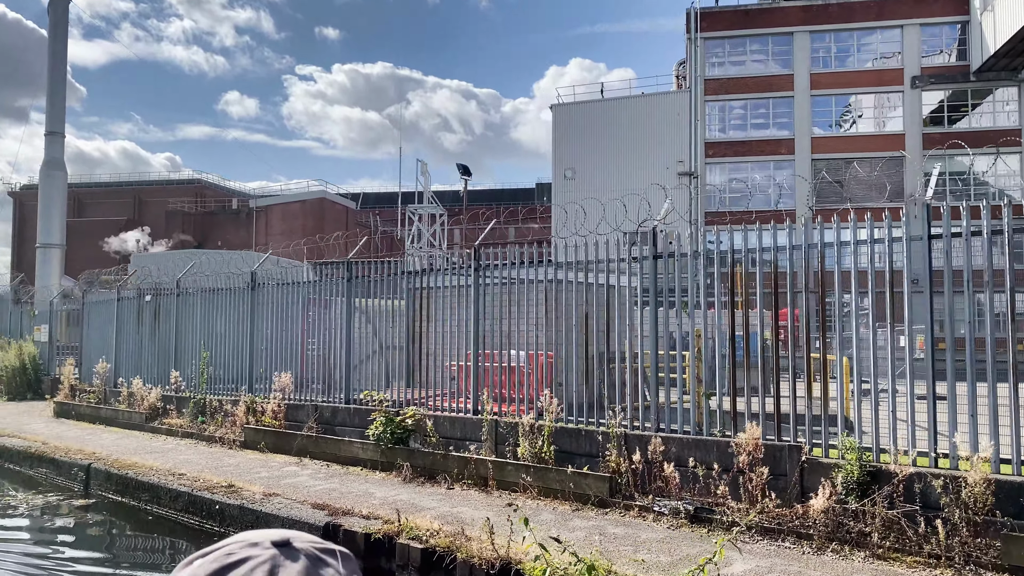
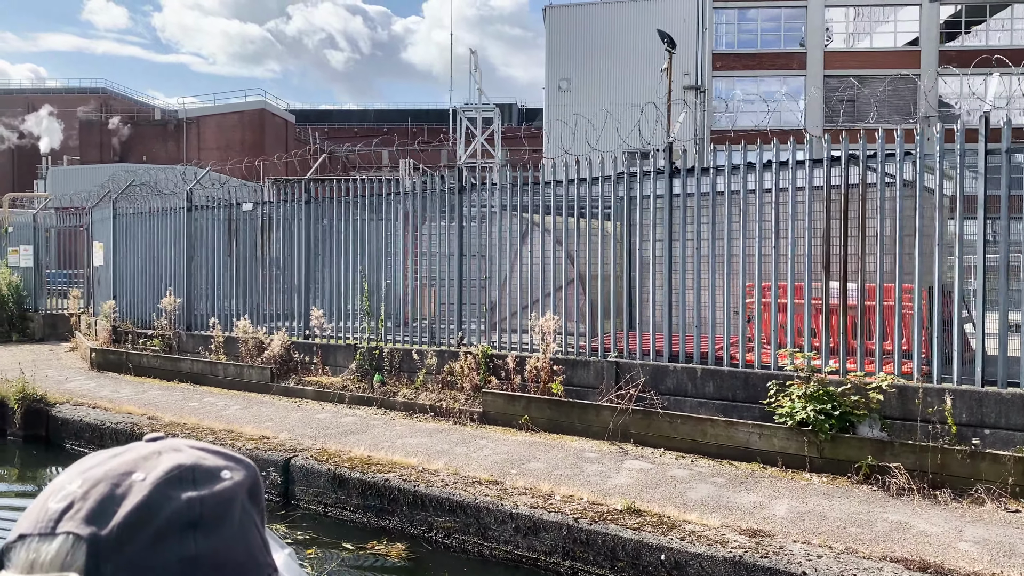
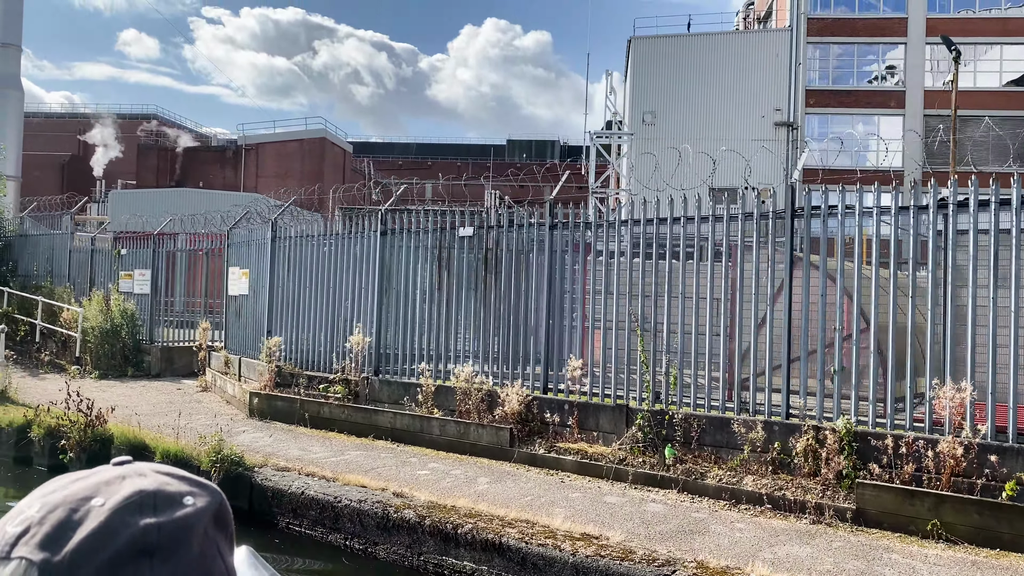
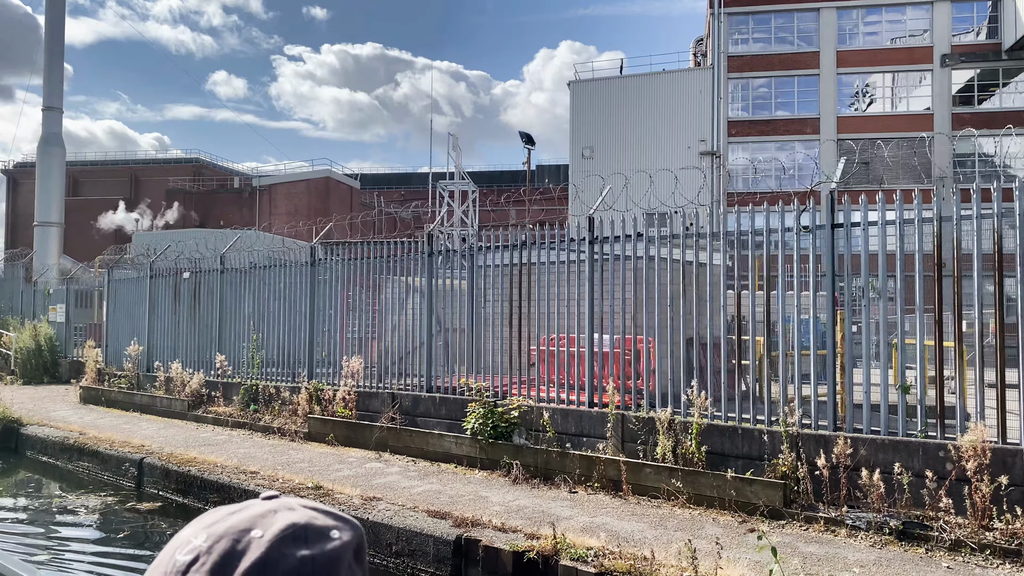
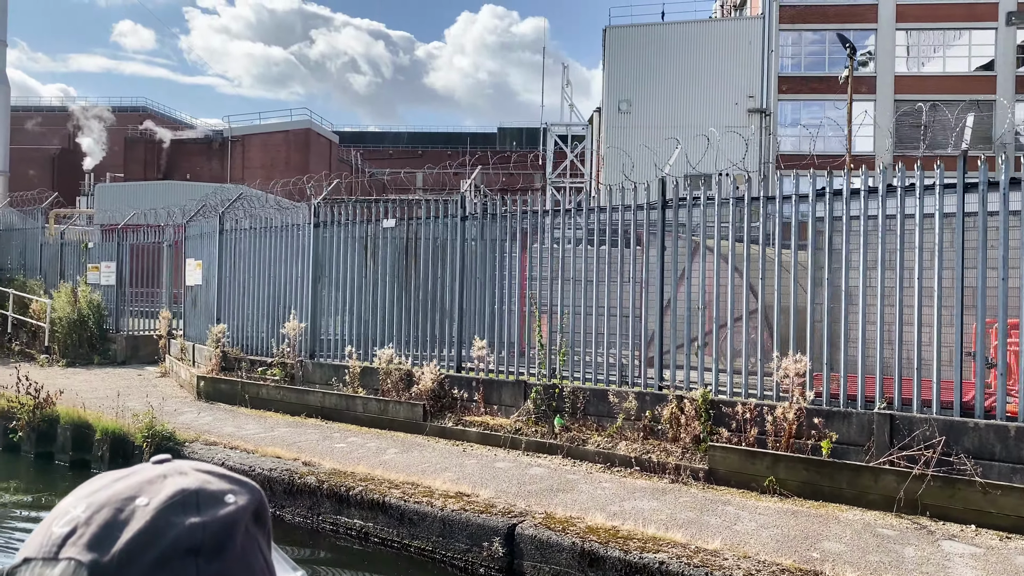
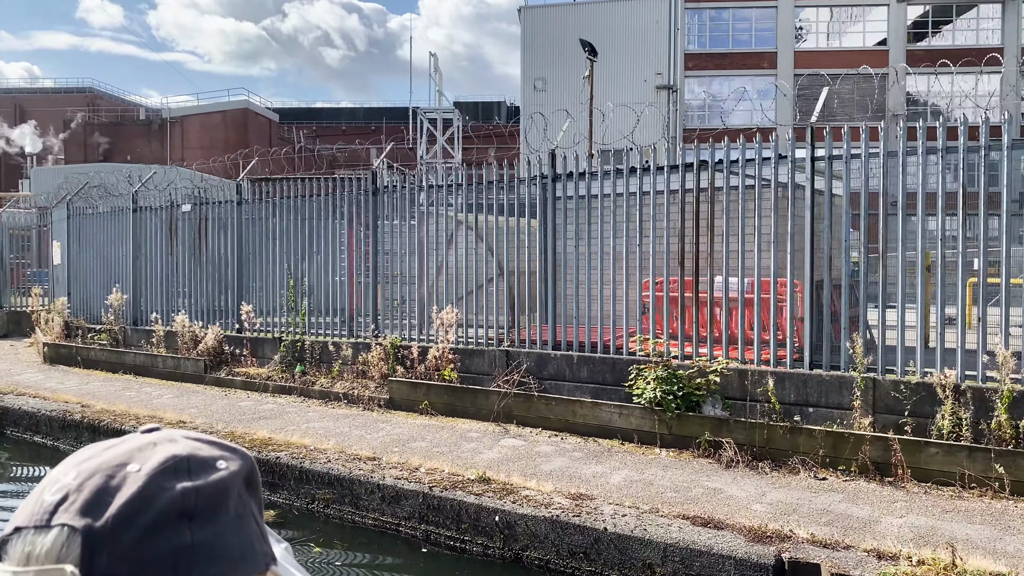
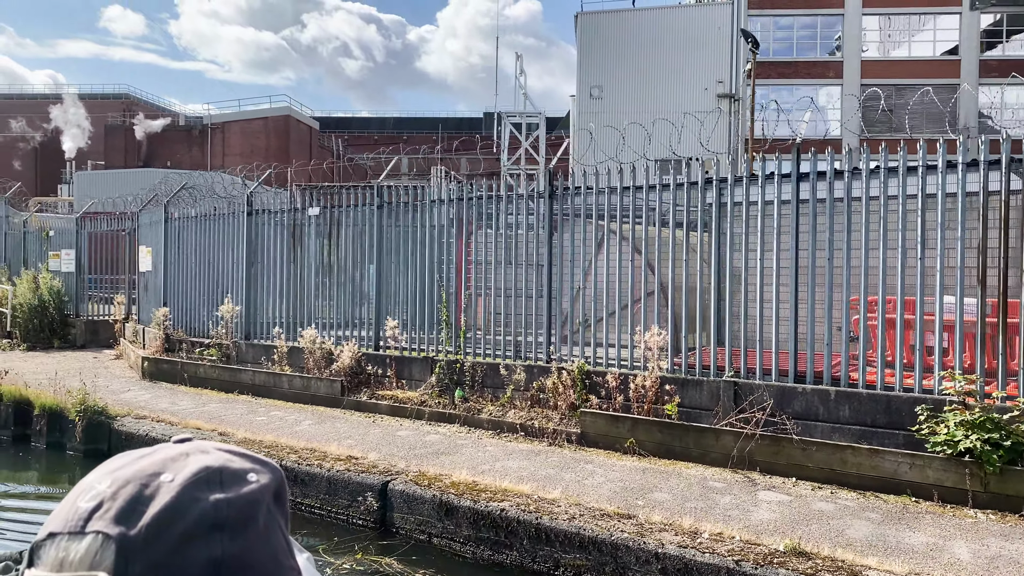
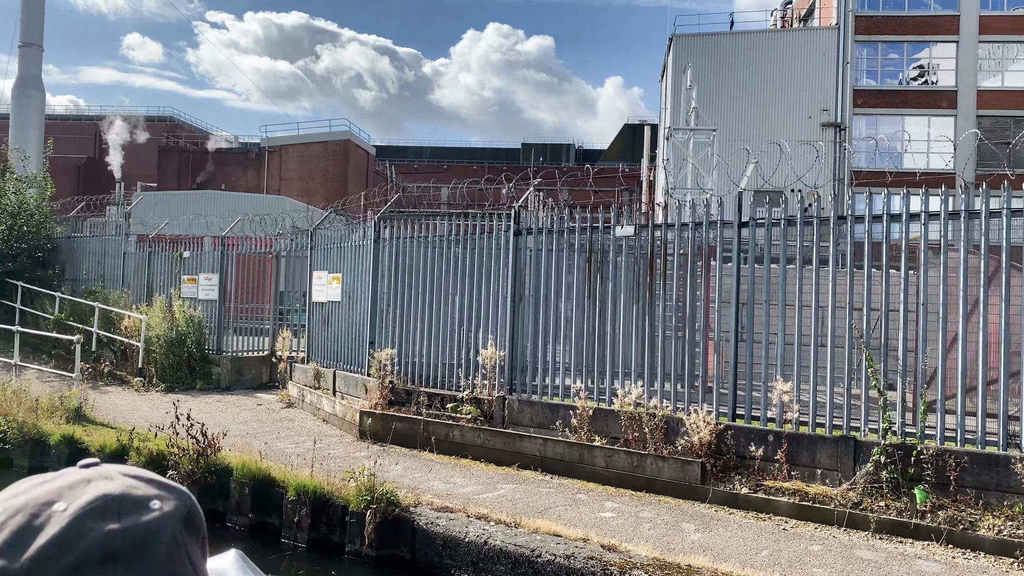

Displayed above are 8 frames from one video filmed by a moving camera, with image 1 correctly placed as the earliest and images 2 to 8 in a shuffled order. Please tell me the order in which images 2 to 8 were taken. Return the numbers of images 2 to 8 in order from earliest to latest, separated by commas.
4, 6, 2, 7, 5, 3, 8
